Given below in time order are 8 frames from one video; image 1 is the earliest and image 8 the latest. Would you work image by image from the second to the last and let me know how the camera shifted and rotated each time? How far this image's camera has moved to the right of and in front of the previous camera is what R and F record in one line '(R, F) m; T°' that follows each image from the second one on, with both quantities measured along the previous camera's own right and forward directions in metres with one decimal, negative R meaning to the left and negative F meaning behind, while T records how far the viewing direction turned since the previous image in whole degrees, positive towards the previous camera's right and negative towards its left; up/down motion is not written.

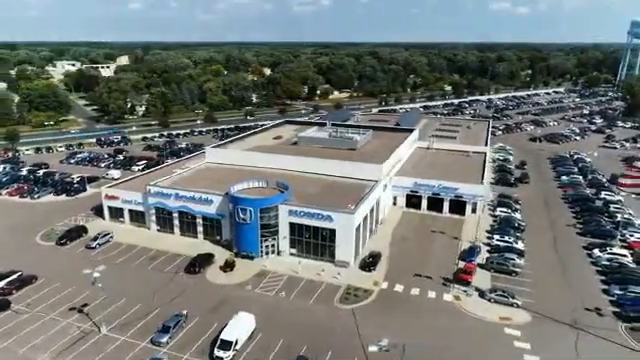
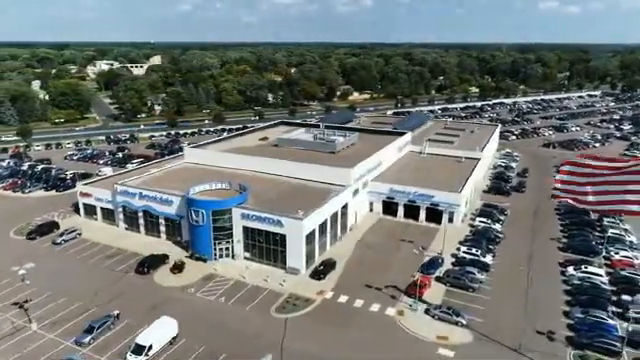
(+7.3, +1.4) m; -5°
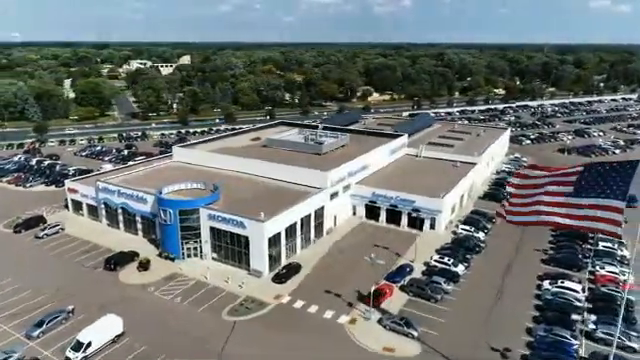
(+5.8, +0.9) m; -4°
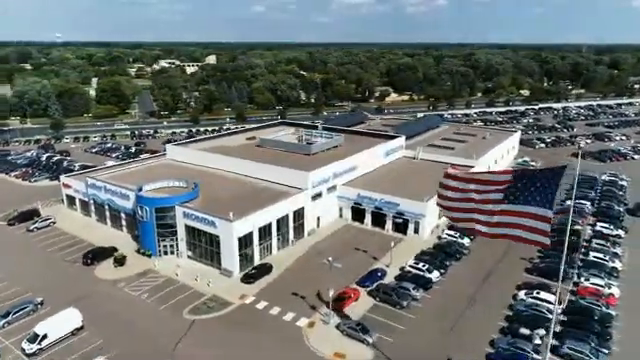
(+4.9, +0.6) m; -4°
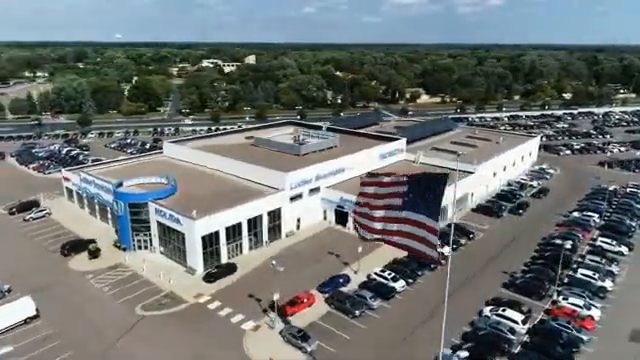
(+6.6, +1.2) m; -6°
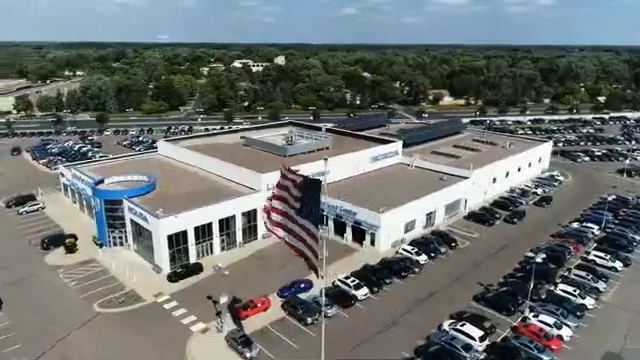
(+5.7, +1.1) m; -5°
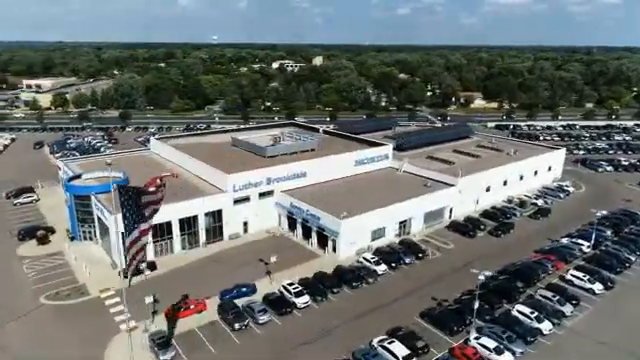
(+7.8, +1.4) m; -6°
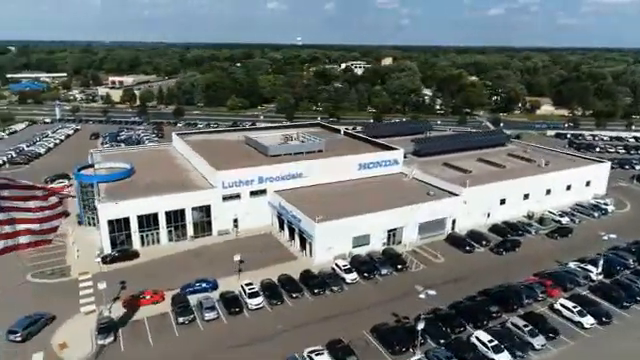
(+8.6, +1.5) m; -10°
